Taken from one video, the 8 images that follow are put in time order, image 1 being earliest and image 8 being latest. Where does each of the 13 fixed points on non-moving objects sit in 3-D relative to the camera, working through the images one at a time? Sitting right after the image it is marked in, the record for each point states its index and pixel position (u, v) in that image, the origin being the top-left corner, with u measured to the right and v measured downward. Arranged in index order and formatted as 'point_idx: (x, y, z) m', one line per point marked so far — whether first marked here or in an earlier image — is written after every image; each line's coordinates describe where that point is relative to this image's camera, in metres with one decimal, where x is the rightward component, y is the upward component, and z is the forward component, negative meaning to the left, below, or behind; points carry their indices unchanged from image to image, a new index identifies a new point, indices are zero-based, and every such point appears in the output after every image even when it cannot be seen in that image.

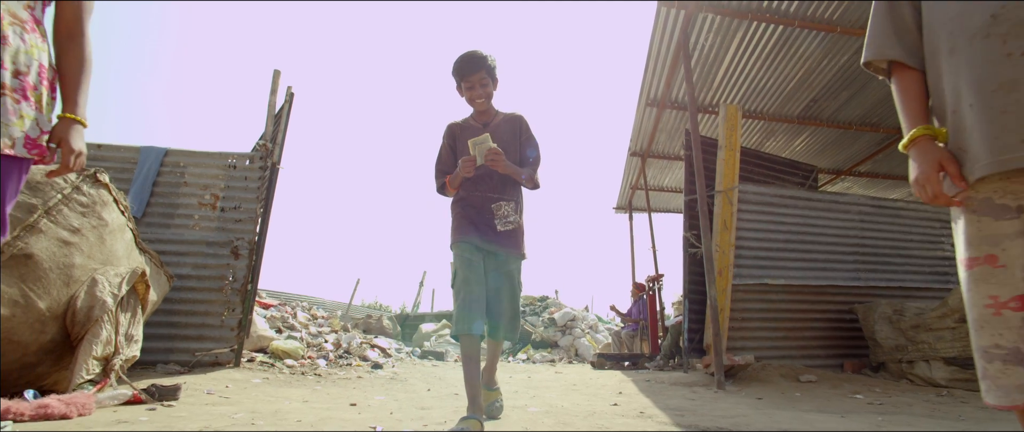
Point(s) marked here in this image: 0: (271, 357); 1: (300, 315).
0: (-2.1, -1.2, +5.5) m
1: (-2.8, -1.3, +8.3) m
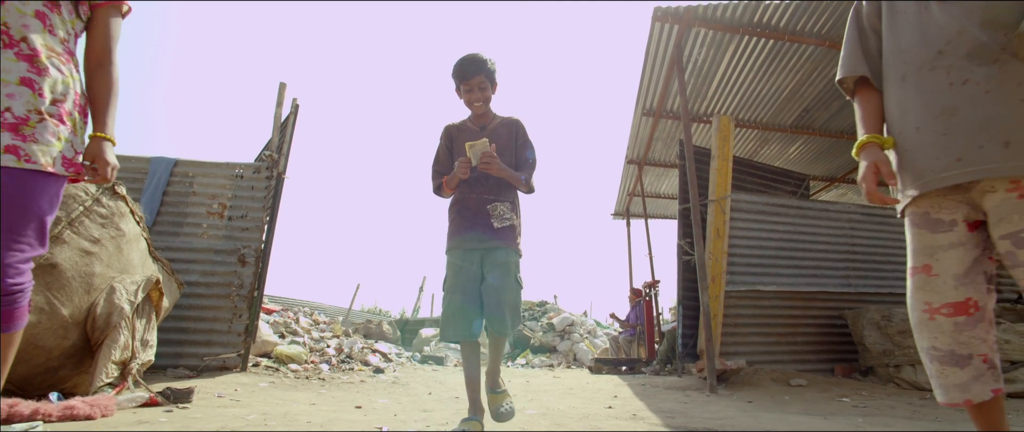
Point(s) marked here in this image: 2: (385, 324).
0: (-2.1, -1.3, +5.7) m
1: (-2.8, -1.4, +8.5) m
2: (-2.4, -2.0, +11.8) m
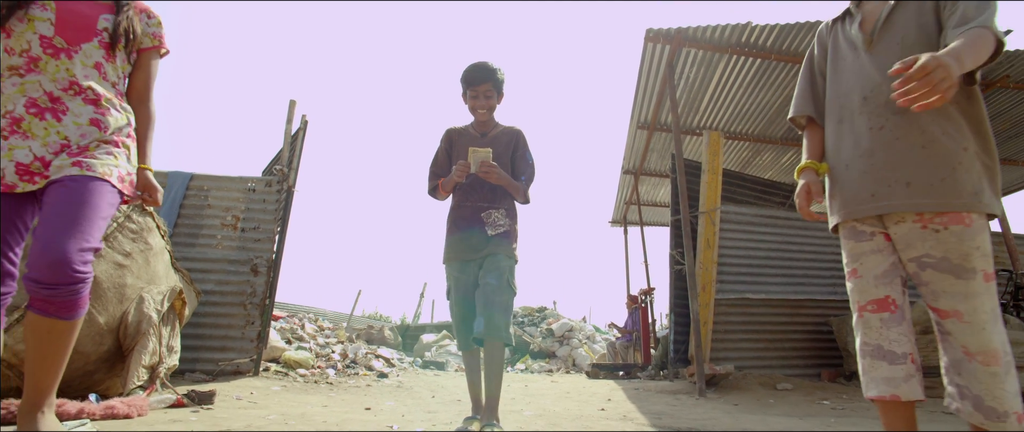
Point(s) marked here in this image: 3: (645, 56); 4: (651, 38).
0: (-2.1, -1.4, +5.9) m
1: (-2.8, -1.5, +8.7) m
2: (-2.4, -2.2, +12.1) m
3: (+1.3, +1.5, +6.0) m
4: (+1.2, +1.6, +5.6) m
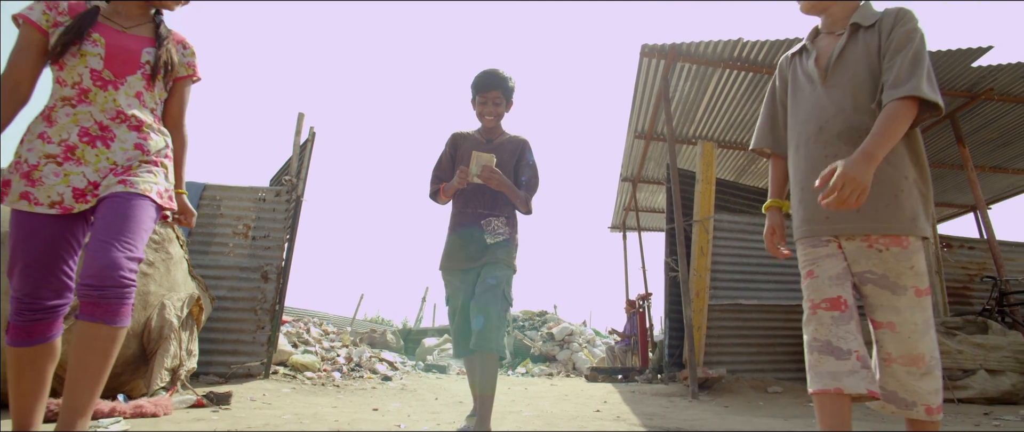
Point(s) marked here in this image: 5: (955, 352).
0: (-2.1, -1.5, +6.1) m
1: (-2.8, -1.6, +8.9) m
2: (-2.4, -2.3, +12.3) m
3: (+1.3, +1.4, +6.2) m
4: (+1.2, +1.5, +5.8) m
5: (+3.5, -1.1, +5.0) m
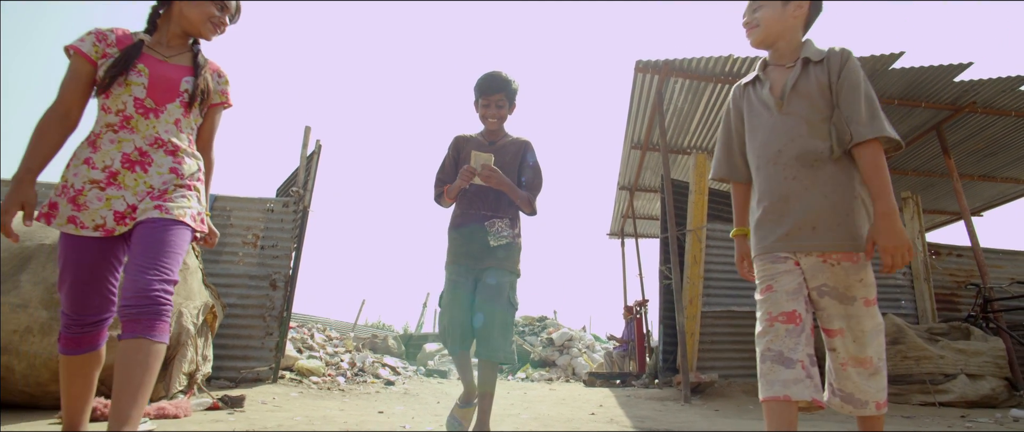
0: (-2.1, -1.6, +6.3) m
1: (-2.8, -1.7, +9.1) m
2: (-2.4, -2.4, +12.4) m
3: (+1.2, +1.3, +6.4) m
4: (+1.2, +1.4, +6.0) m
5: (+3.5, -1.1, +5.2) m
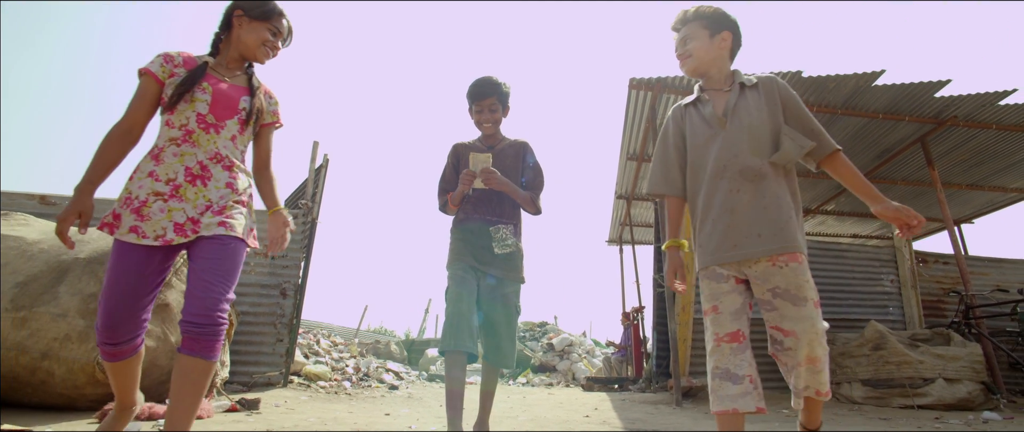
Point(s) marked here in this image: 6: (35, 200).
0: (-2.1, -1.7, +6.6) m
1: (-2.8, -1.8, +9.4) m
2: (-2.4, -2.6, +12.7) m
3: (+1.2, +1.2, +6.7) m
4: (+1.2, +1.3, +6.3) m
5: (+3.4, -1.2, +5.4) m
6: (-3.4, +0.1, +4.6) m
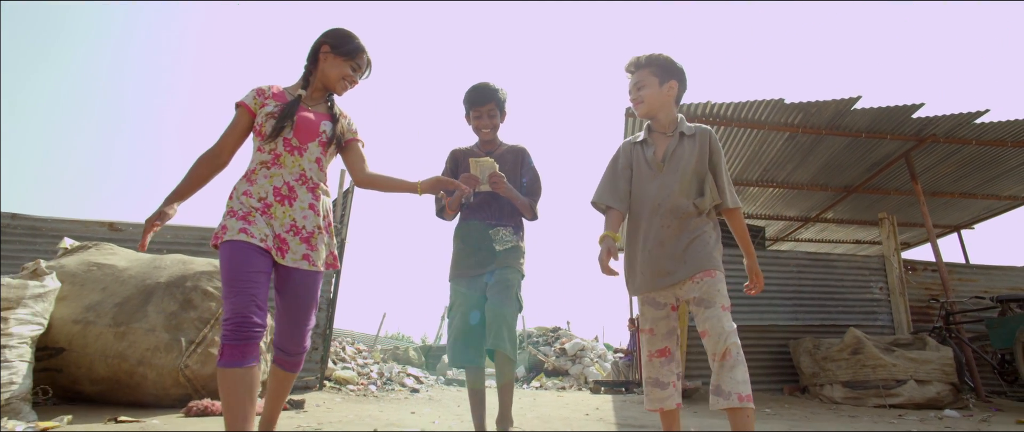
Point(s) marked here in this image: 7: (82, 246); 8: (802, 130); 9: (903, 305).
0: (-2.0, -1.9, +7.2) m
1: (-2.6, -2.1, +10.0) m
2: (-2.1, -2.8, +13.4) m
3: (+1.3, +1.0, +7.3) m
4: (+1.3, +1.1, +6.9) m
5: (+3.5, -1.4, +6.0) m
6: (-3.4, -0.1, +5.3) m
7: (-2.8, -0.2, +4.1) m
8: (+3.4, +1.0, +7.5) m
9: (+5.1, -1.2, +8.4) m
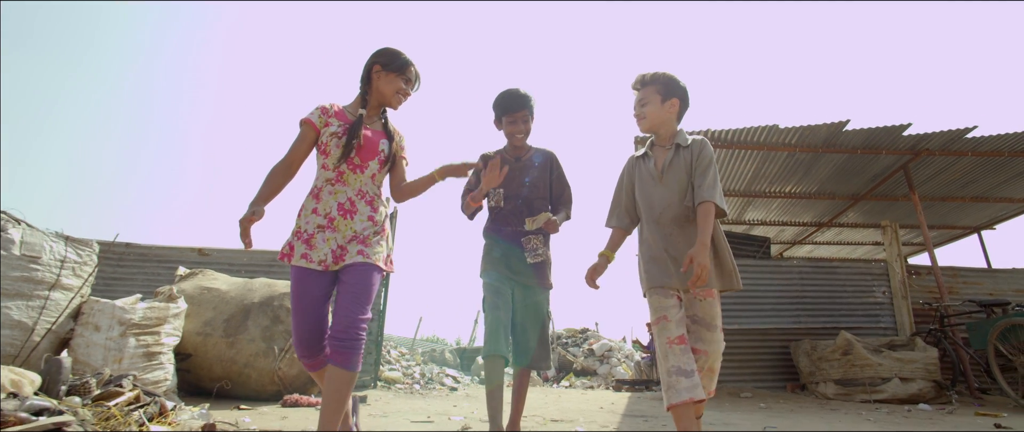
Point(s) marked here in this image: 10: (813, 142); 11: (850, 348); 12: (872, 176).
0: (-1.6, -2.1, +8.2) m
1: (-2.1, -2.3, +11.0) m
2: (-1.4, -3.1, +14.3) m
3: (+1.6, +0.8, +8.1) m
4: (+1.6, +0.9, +7.7) m
5: (+3.8, -1.6, +6.7) m
6: (-3.1, -0.4, +6.3) m
7: (-2.6, -0.5, +5.1) m
8: (+3.7, +0.9, +8.2) m
9: (+5.5, -1.3, +9.0) m
10: (+3.9, +0.9, +8.2) m
11: (+3.7, -1.4, +6.9) m
12: (+5.5, +0.6, +9.8) m
